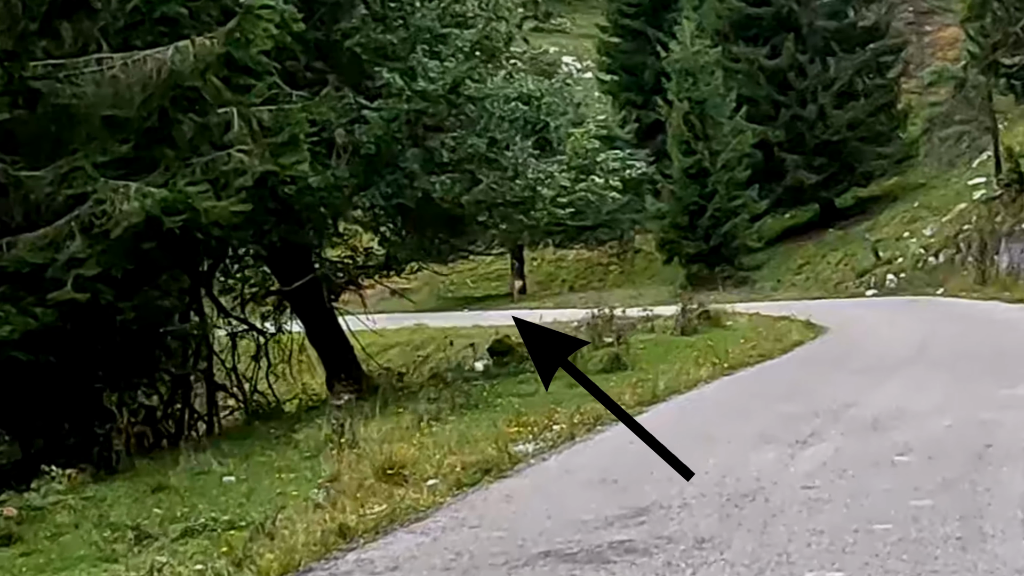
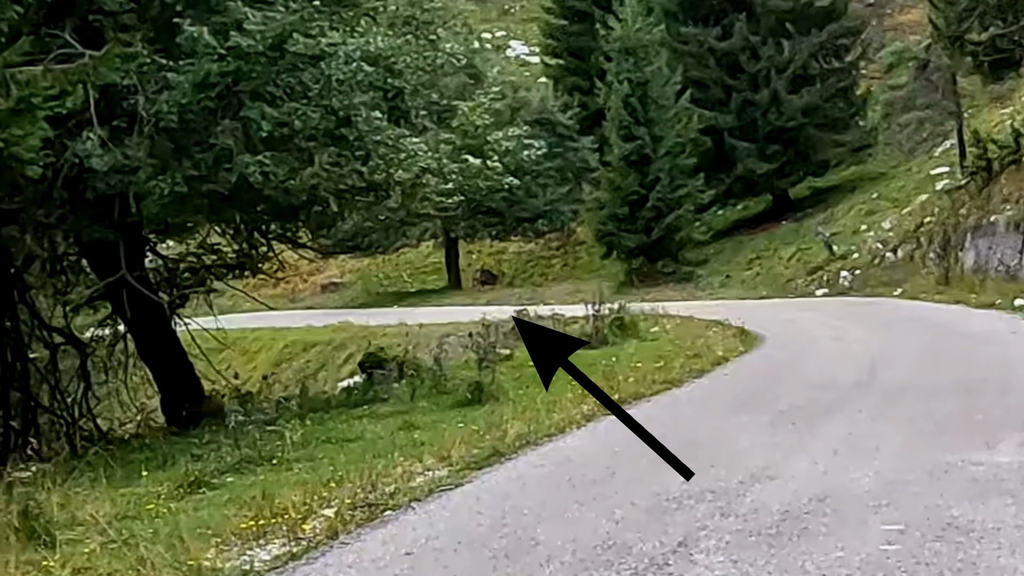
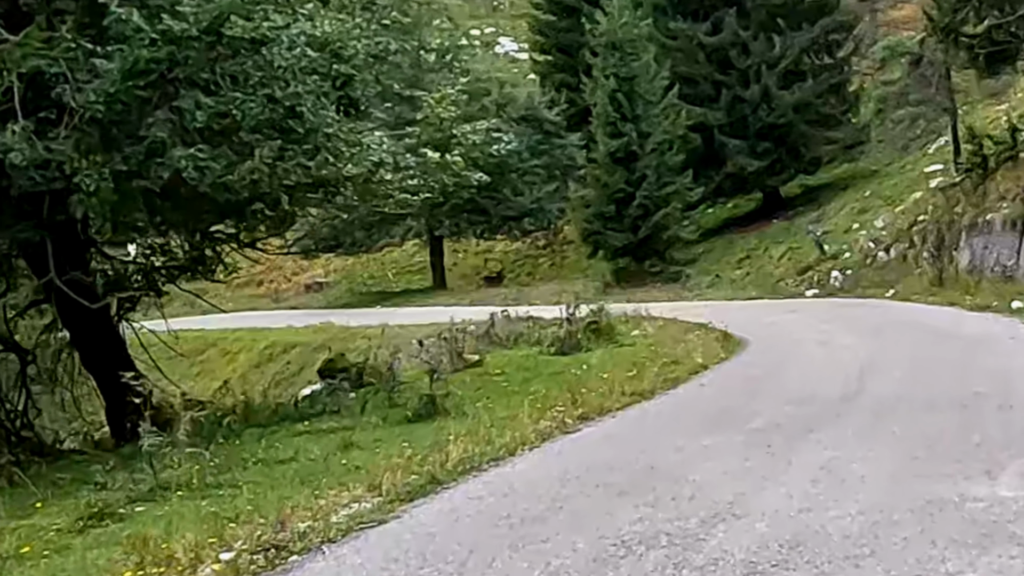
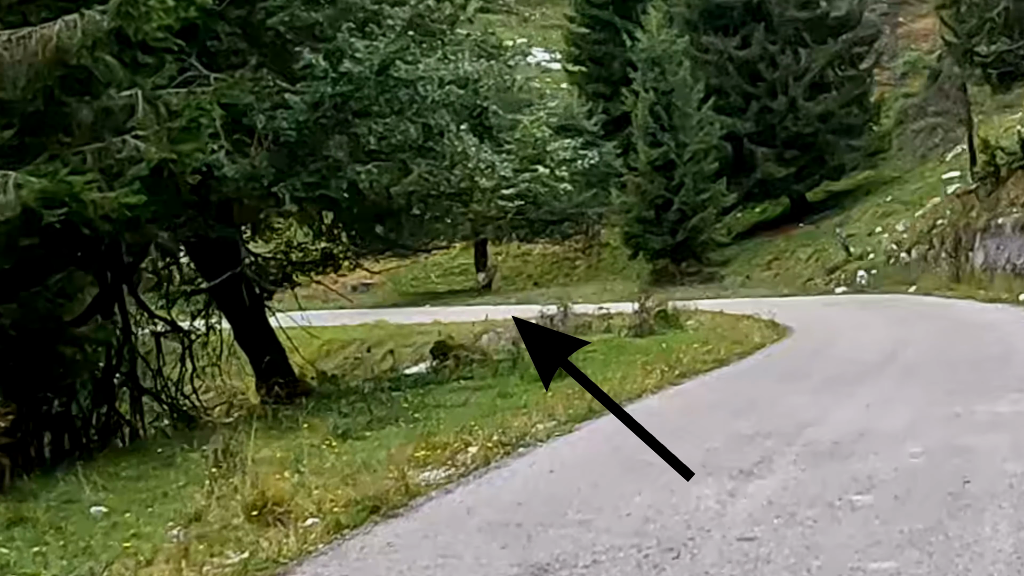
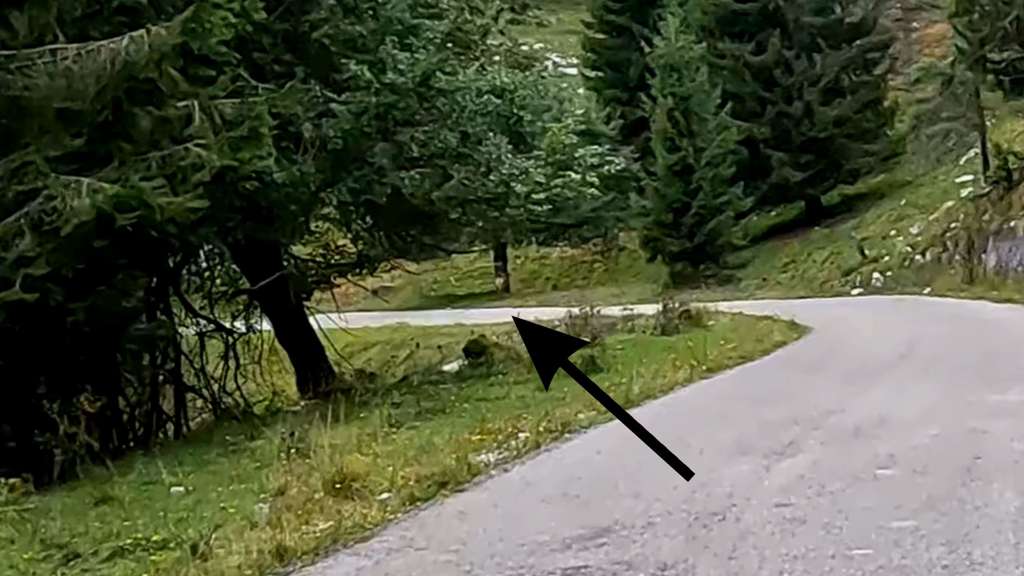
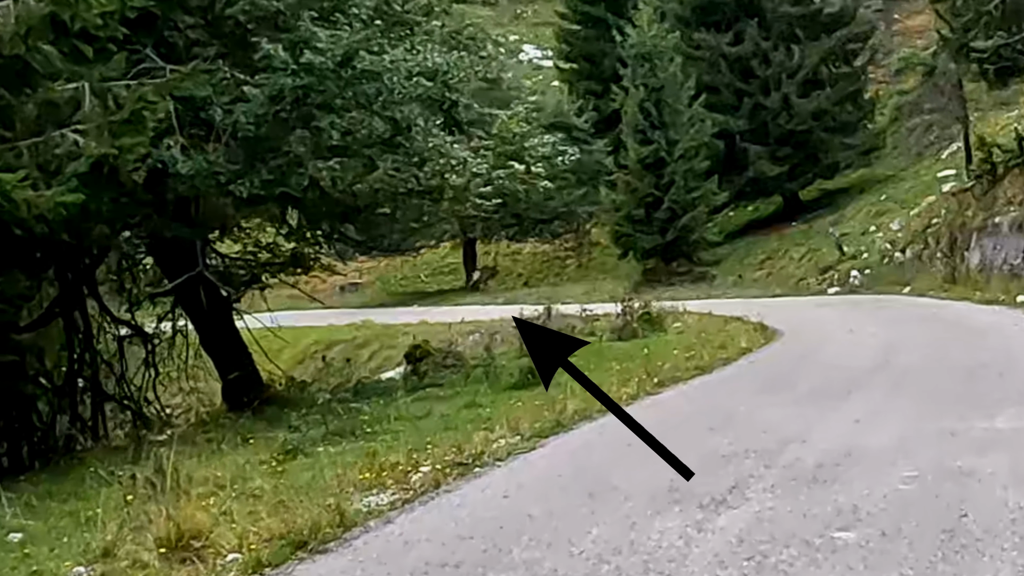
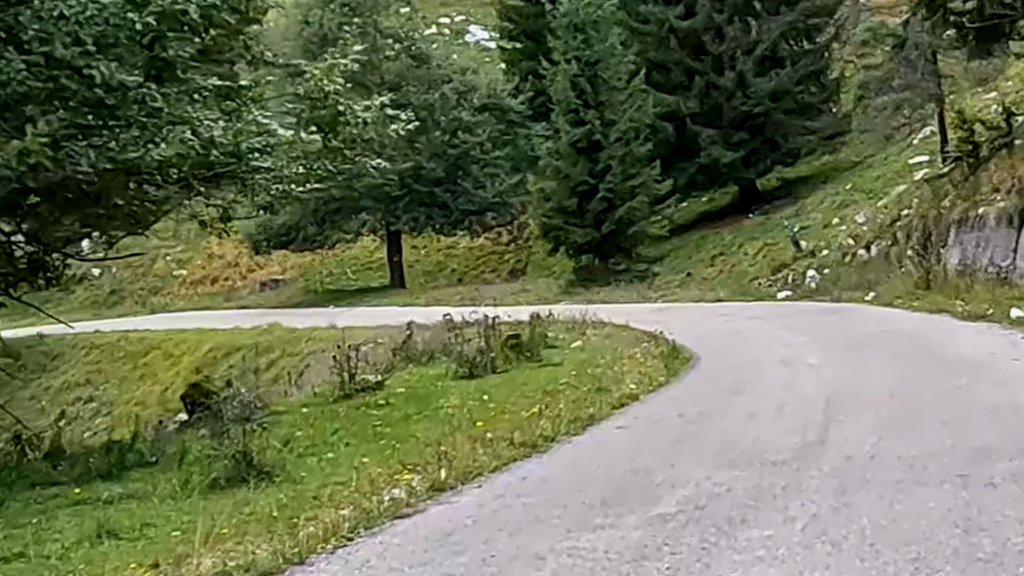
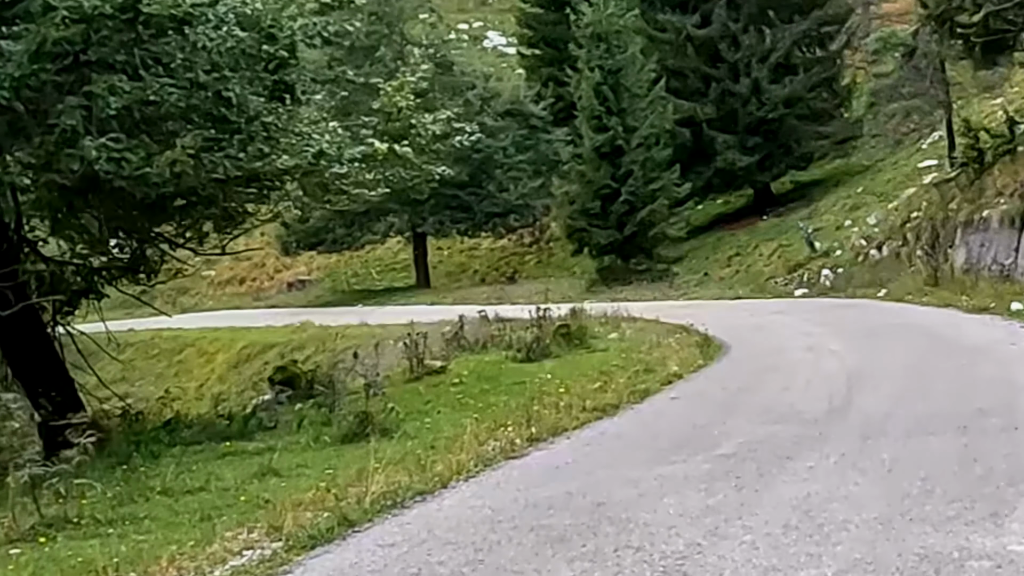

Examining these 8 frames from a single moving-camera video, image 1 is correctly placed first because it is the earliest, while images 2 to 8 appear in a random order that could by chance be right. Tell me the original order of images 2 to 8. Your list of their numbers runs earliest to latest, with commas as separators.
5, 4, 6, 2, 3, 8, 7
